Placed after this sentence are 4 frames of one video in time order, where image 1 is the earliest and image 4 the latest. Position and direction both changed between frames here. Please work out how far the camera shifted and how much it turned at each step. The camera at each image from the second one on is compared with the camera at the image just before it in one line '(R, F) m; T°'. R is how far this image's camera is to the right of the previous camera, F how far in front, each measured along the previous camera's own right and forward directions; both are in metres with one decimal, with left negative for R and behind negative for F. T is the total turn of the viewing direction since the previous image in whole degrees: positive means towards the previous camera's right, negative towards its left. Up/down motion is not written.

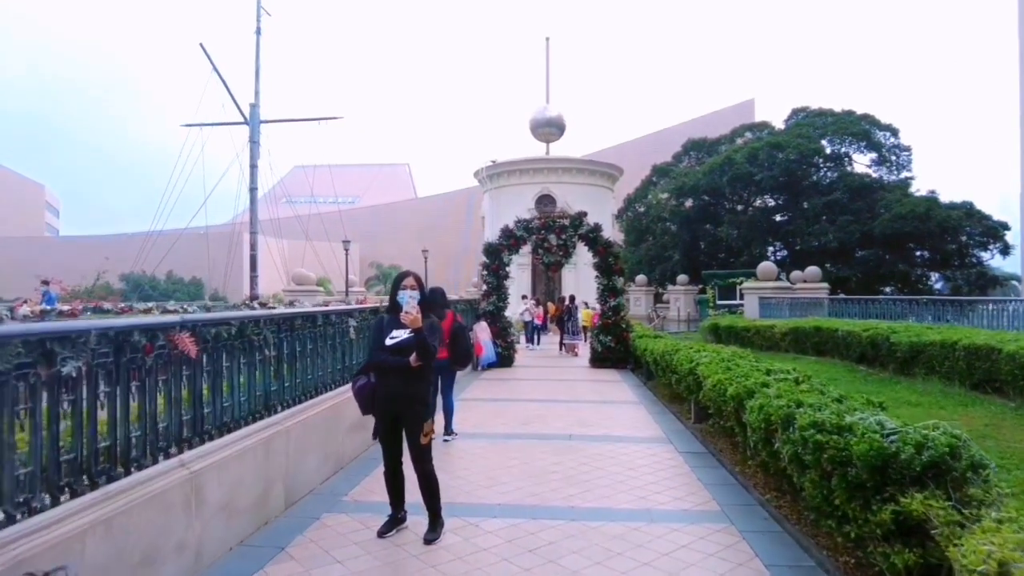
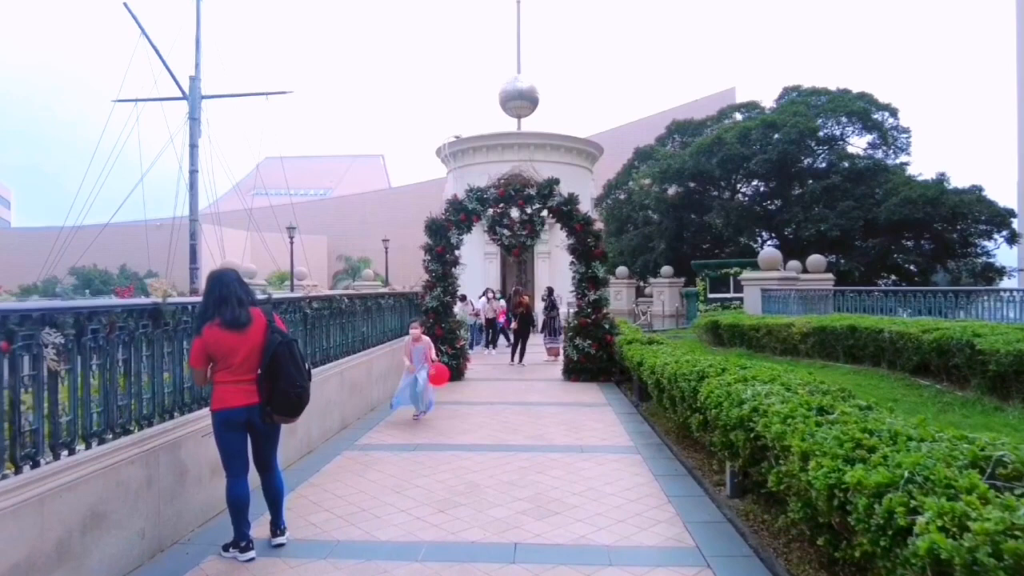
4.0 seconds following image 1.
(+0.5, +3.6) m; +2°
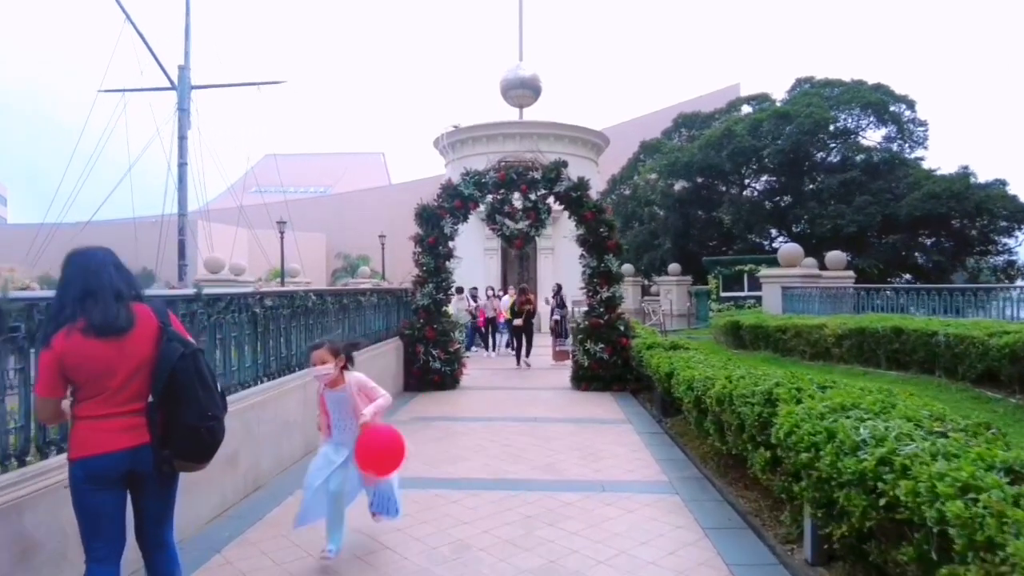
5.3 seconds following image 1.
(0.0, +1.4) m; 0°
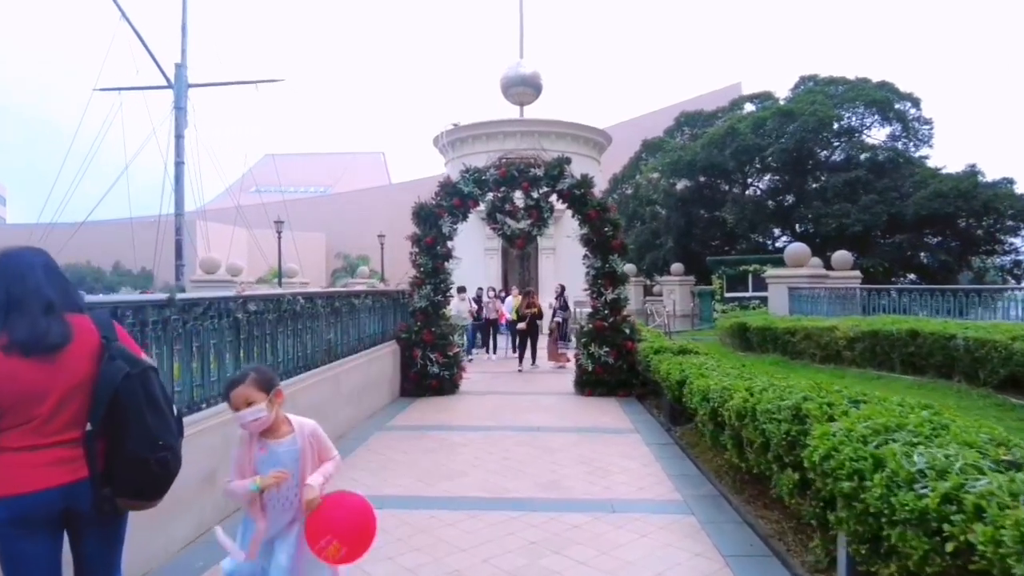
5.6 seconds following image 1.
(0.0, +0.4) m; 0°
